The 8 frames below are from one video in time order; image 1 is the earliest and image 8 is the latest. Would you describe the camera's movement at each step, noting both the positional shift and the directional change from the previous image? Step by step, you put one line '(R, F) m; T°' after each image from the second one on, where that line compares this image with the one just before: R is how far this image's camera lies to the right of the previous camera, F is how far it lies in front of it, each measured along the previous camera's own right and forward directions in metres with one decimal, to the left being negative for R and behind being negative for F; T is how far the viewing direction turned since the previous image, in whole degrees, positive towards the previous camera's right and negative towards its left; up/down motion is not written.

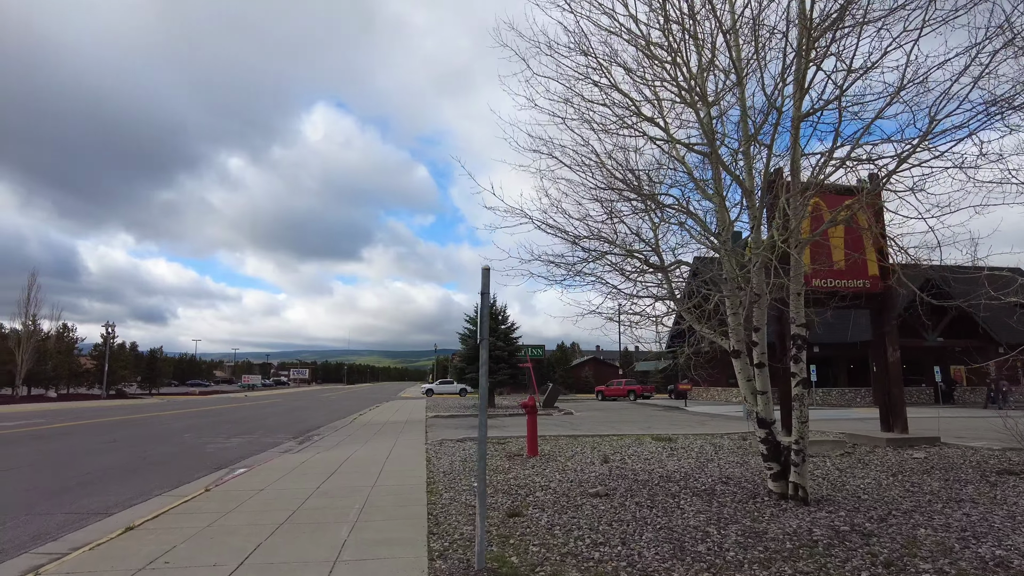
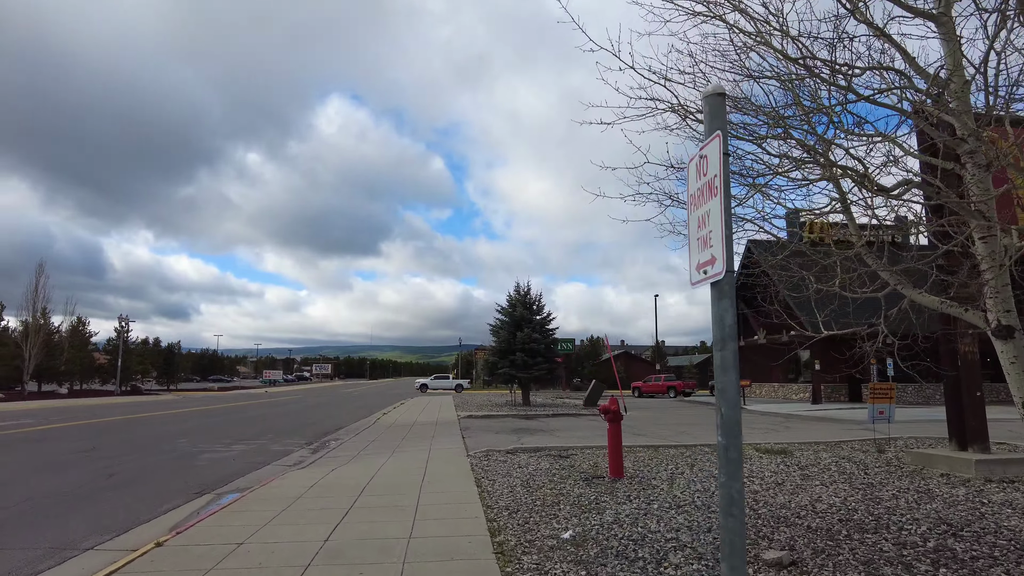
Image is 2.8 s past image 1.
(-0.7, +2.8) m; -2°
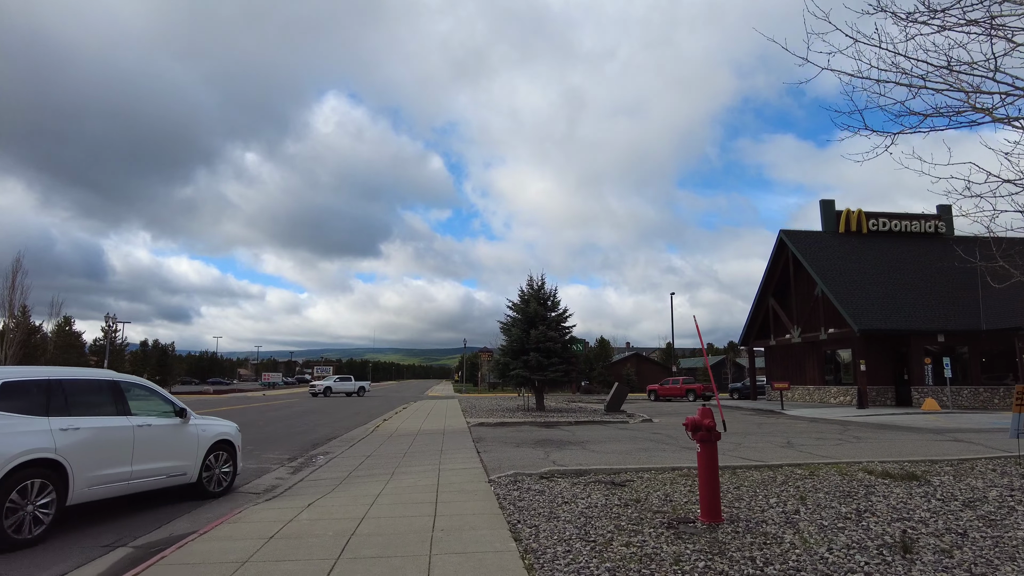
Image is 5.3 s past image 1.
(-0.4, +2.5) m; 0°
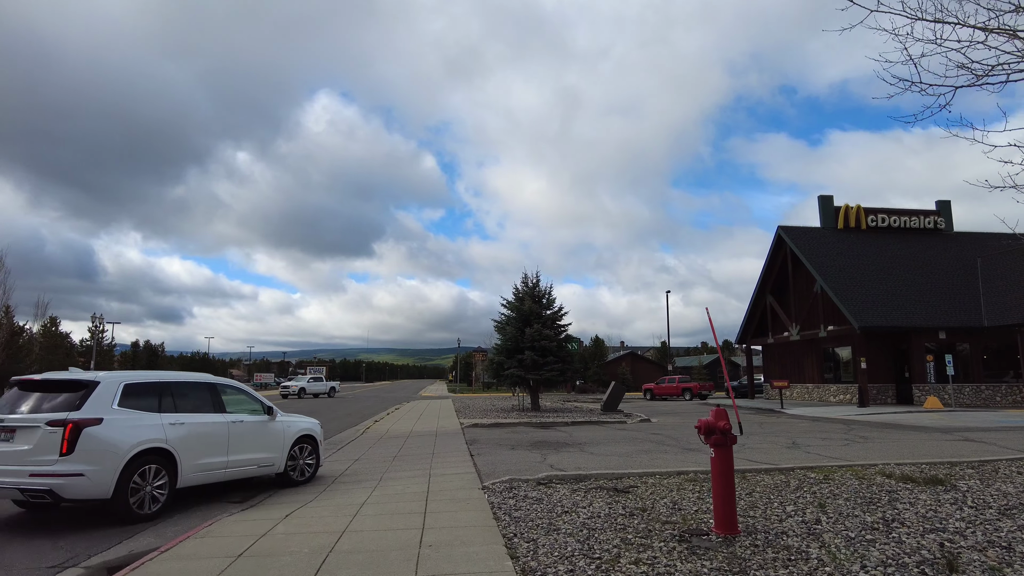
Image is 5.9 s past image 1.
(0.0, +0.5) m; +1°
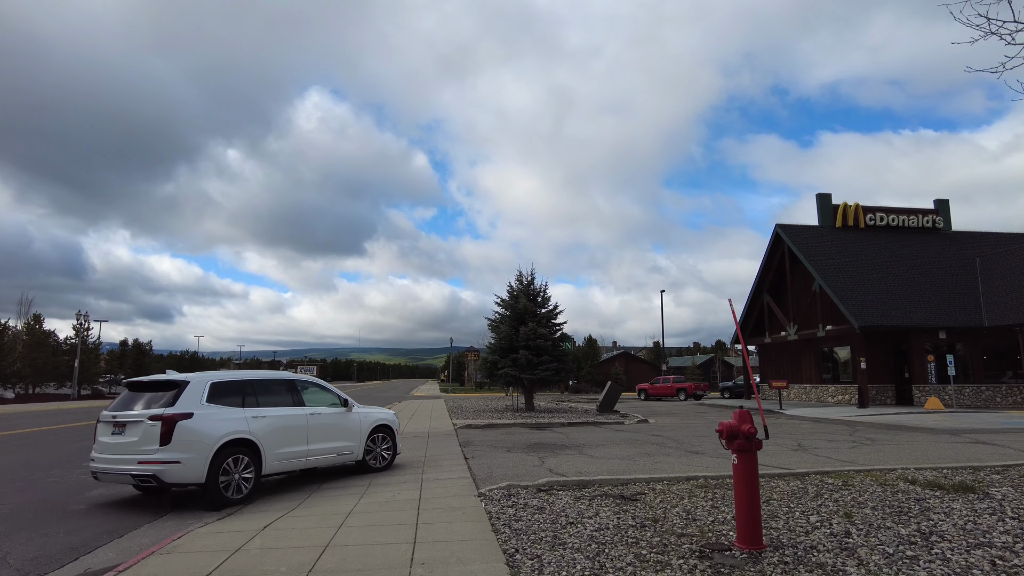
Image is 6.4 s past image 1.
(-0.1, +0.5) m; +1°
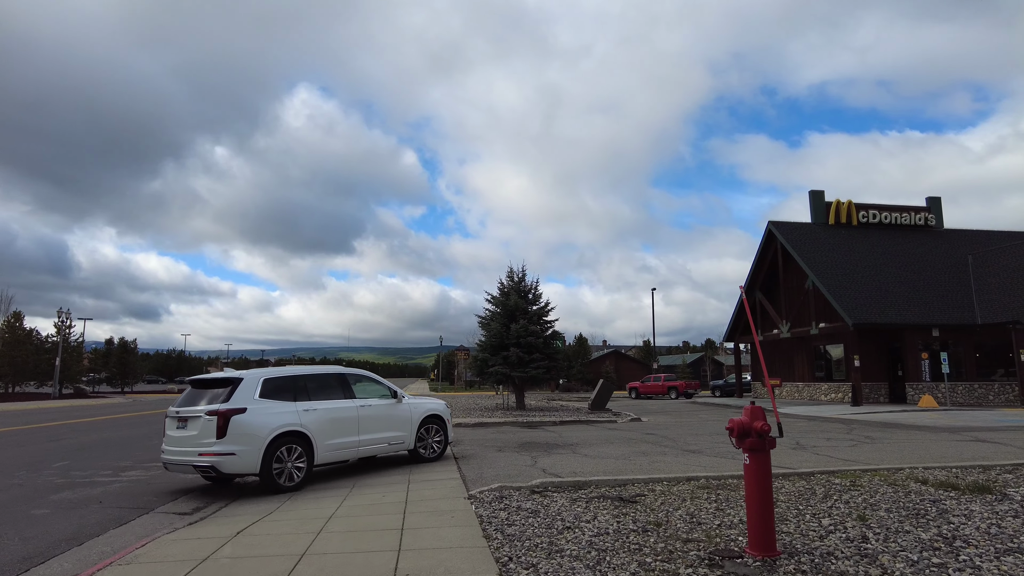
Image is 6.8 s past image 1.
(0.0, +0.4) m; +1°
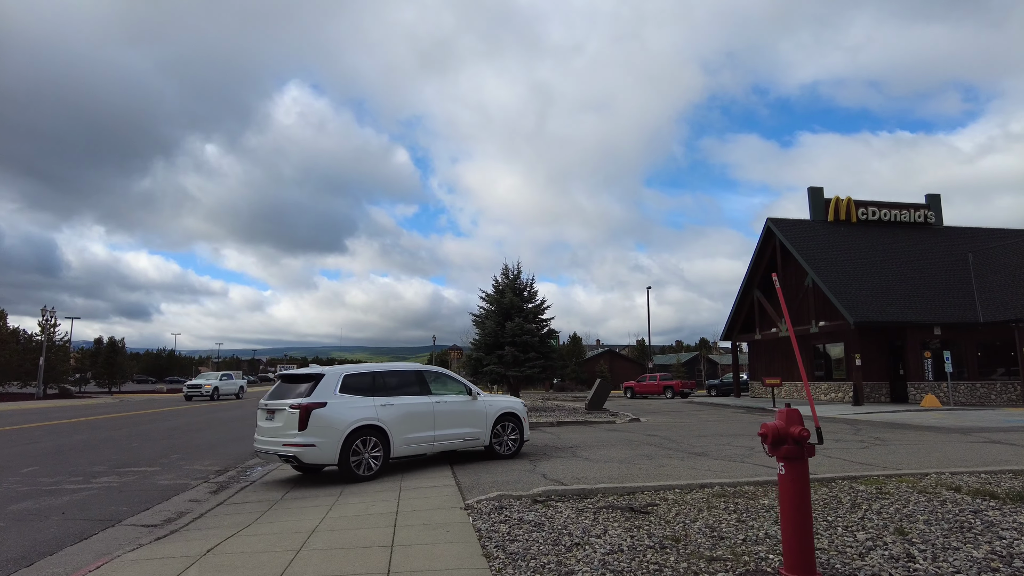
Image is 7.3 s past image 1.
(-0.1, +0.6) m; +1°
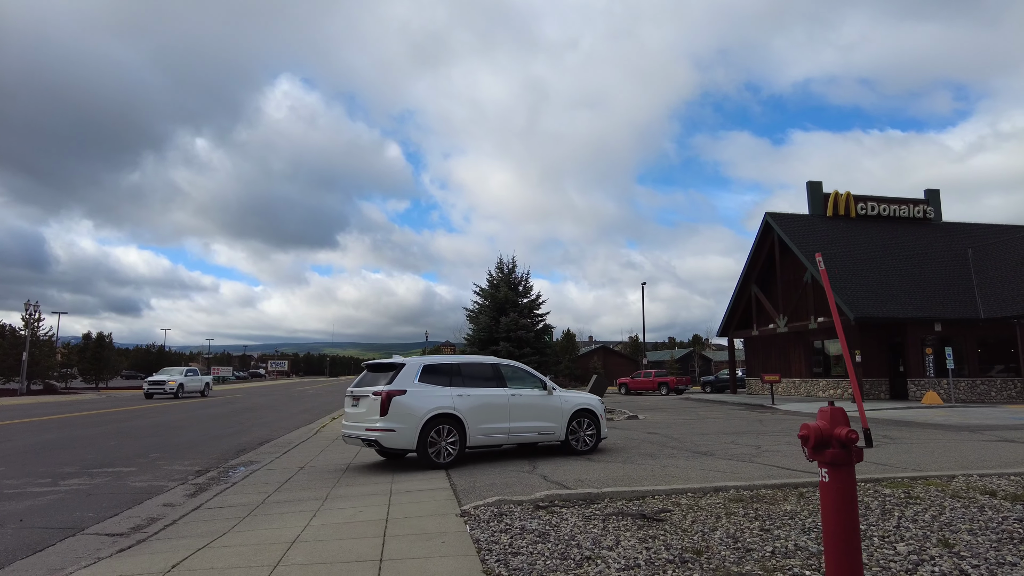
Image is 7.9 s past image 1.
(-0.1, +0.5) m; +1°
